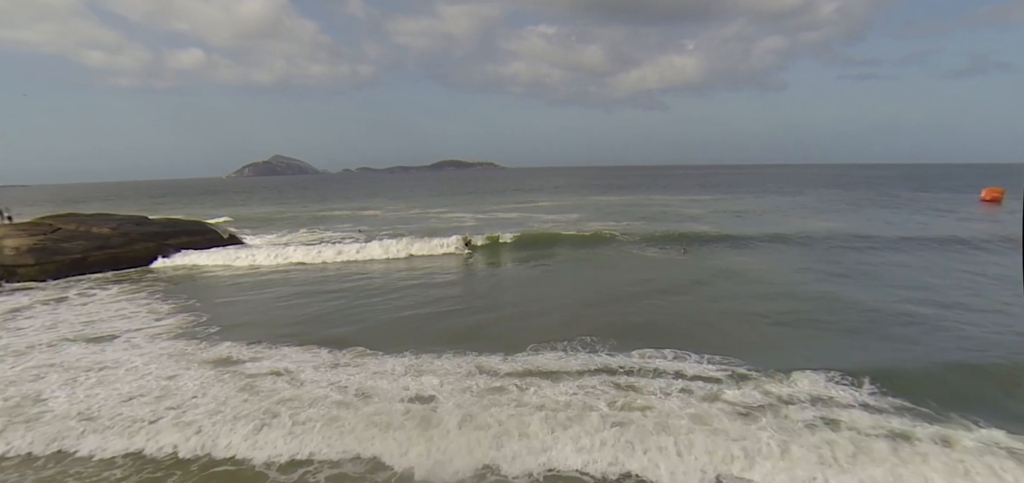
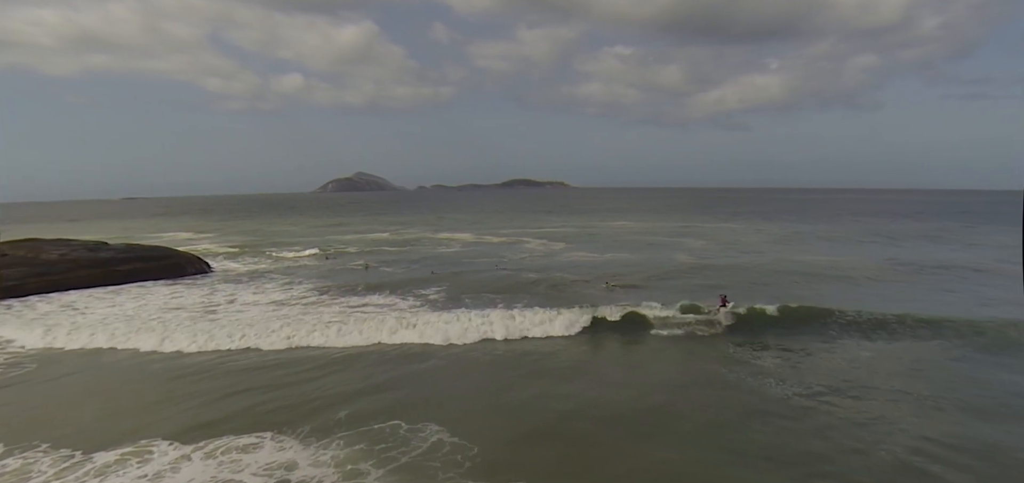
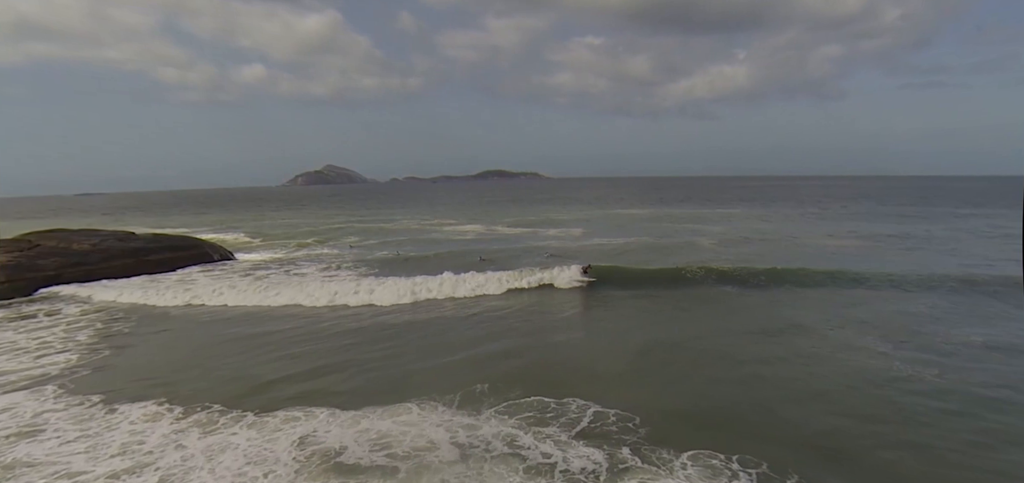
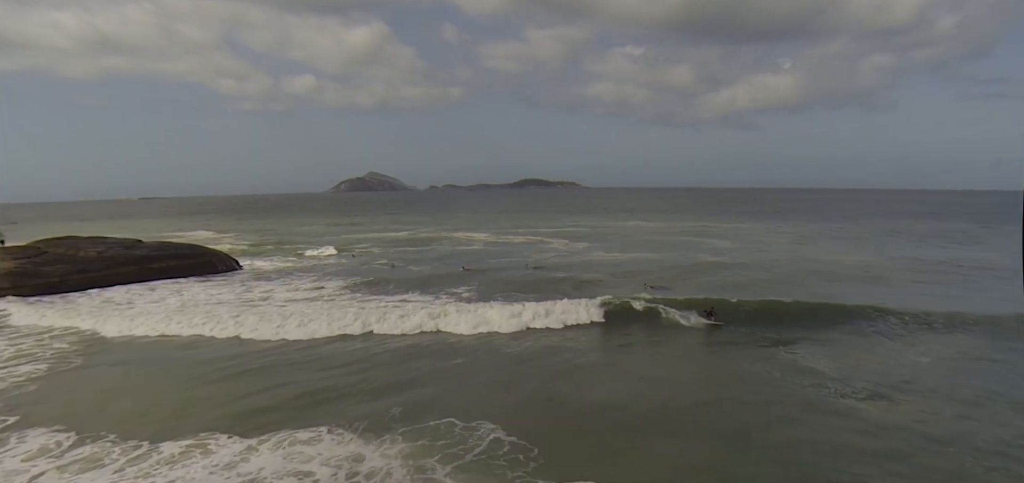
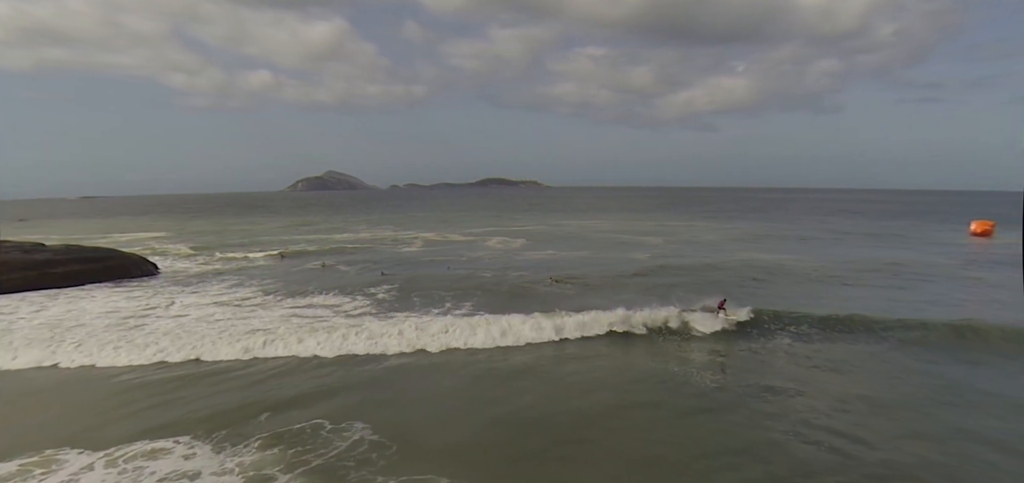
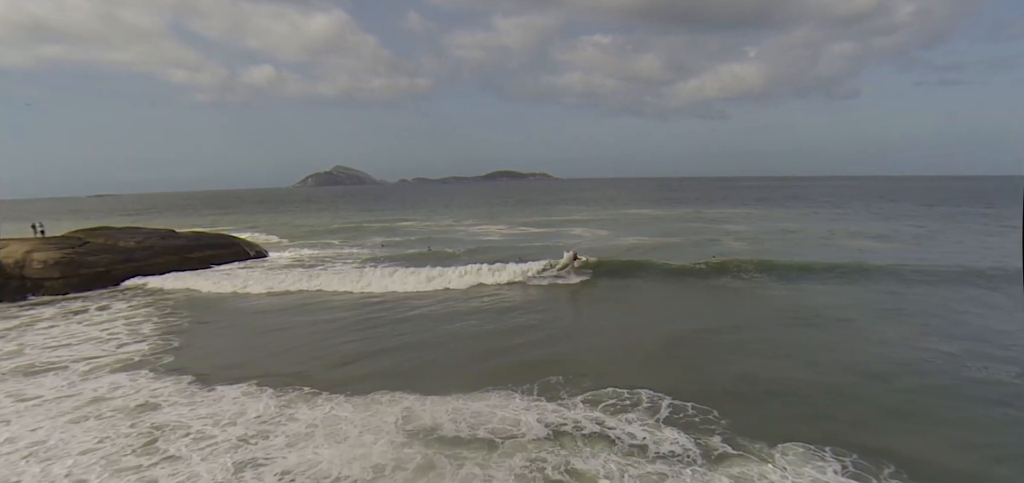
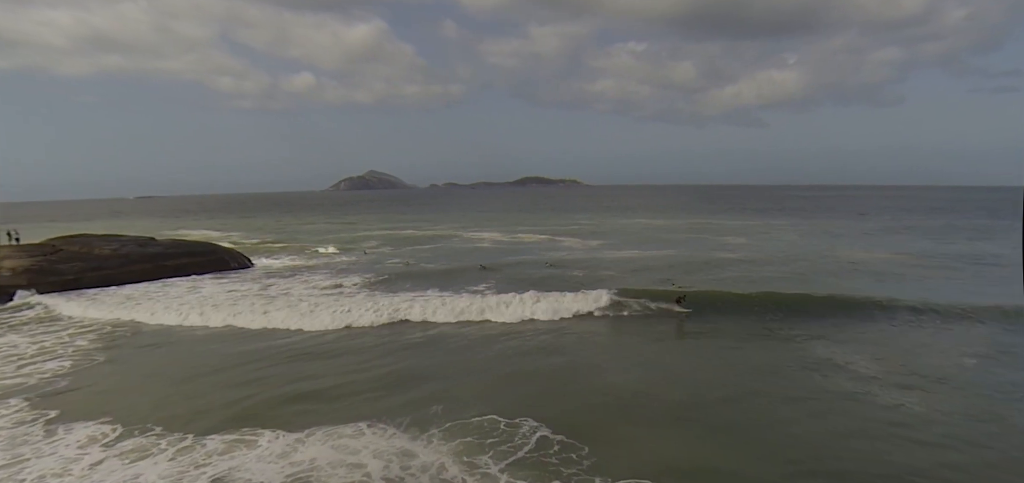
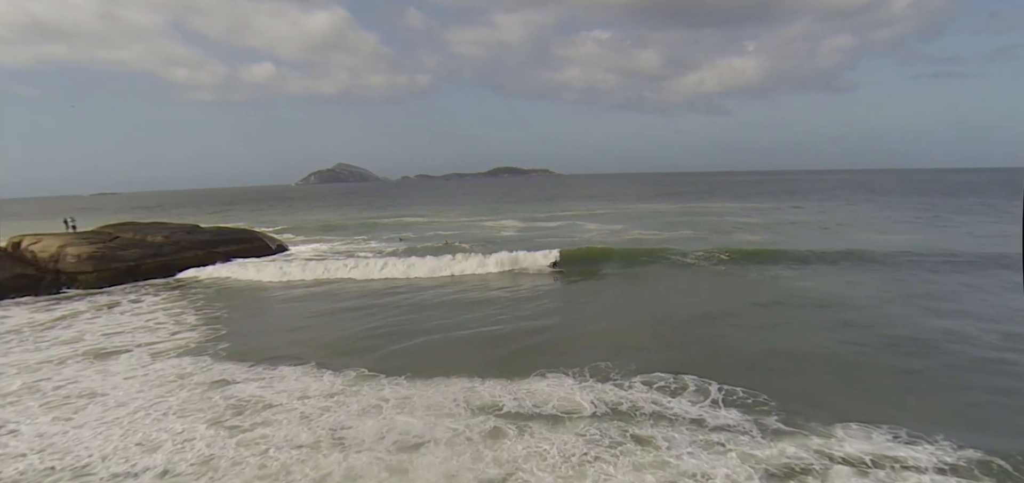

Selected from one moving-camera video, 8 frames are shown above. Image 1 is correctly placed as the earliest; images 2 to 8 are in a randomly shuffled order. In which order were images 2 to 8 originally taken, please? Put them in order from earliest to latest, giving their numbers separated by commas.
8, 6, 3, 7, 4, 2, 5
